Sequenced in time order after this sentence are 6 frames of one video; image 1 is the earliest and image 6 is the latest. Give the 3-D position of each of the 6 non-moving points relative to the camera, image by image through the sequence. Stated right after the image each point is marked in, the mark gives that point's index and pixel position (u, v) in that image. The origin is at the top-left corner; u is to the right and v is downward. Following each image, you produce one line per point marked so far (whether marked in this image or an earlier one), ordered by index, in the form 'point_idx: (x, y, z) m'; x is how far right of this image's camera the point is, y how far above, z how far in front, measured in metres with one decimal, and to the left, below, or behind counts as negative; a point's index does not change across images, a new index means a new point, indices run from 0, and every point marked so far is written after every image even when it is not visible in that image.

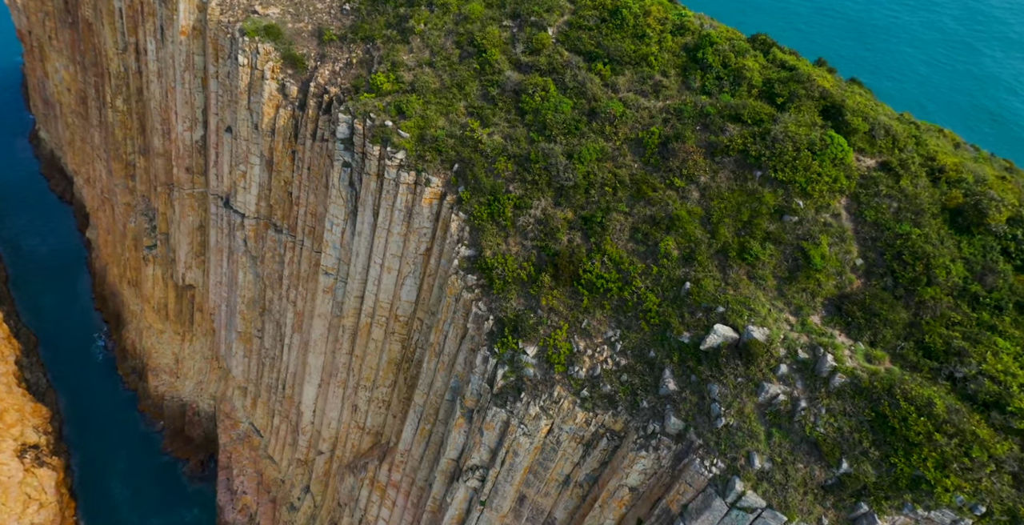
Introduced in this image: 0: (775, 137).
0: (+7.6, +3.6, +19.3) m
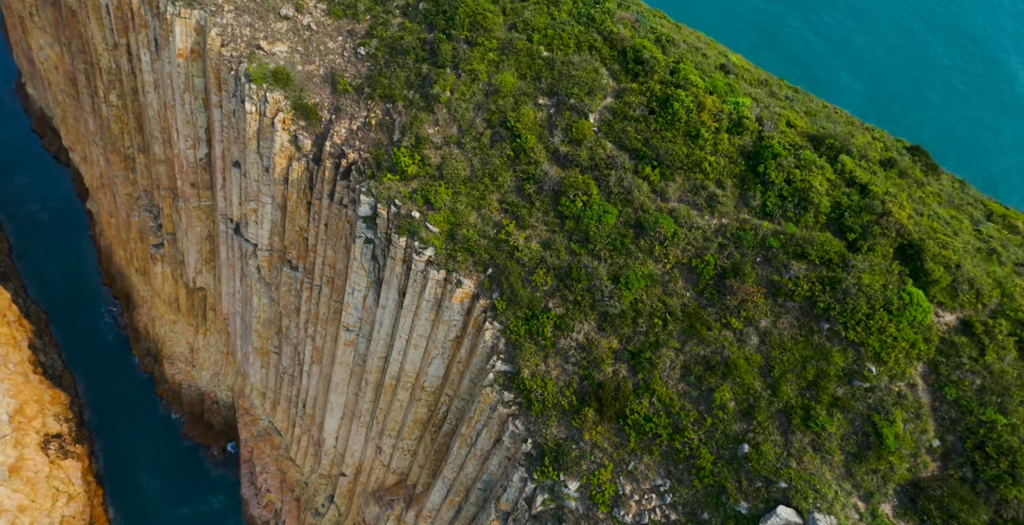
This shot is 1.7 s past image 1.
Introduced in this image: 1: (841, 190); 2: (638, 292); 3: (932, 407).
0: (+8.9, -0.7, +17.7) m
1: (+9.6, +2.1, +19.4) m
2: (+3.8, -0.9, +19.9) m
3: (+10.5, -3.6, +16.7) m
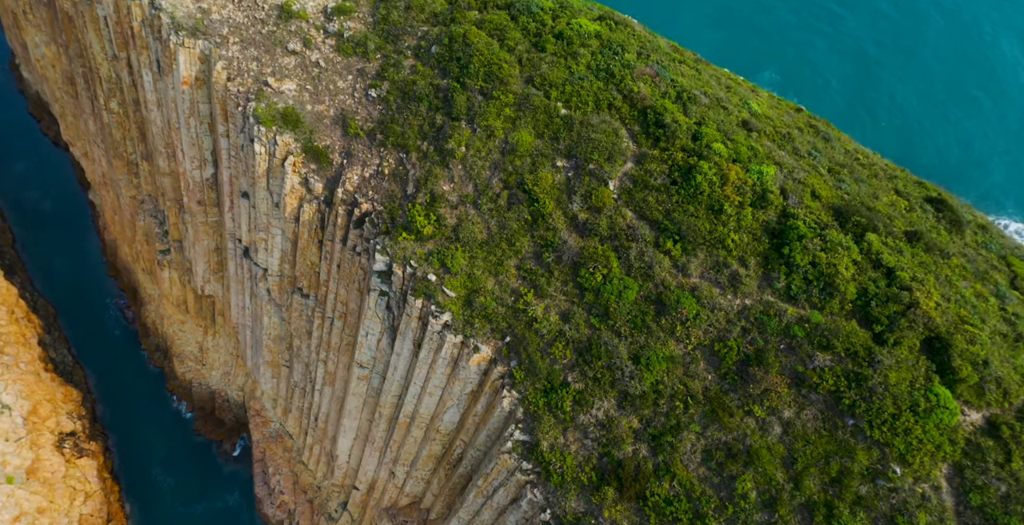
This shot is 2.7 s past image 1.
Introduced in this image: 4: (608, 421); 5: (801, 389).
0: (+9.5, -3.2, +17.5) m
1: (+10.2, -0.3, +19.0) m
2: (+4.4, -3.3, +19.8) m
3: (+11.1, -6.2, +16.7) m
4: (+2.9, -4.8, +20.2) m
5: (+7.9, -3.4, +18.3) m
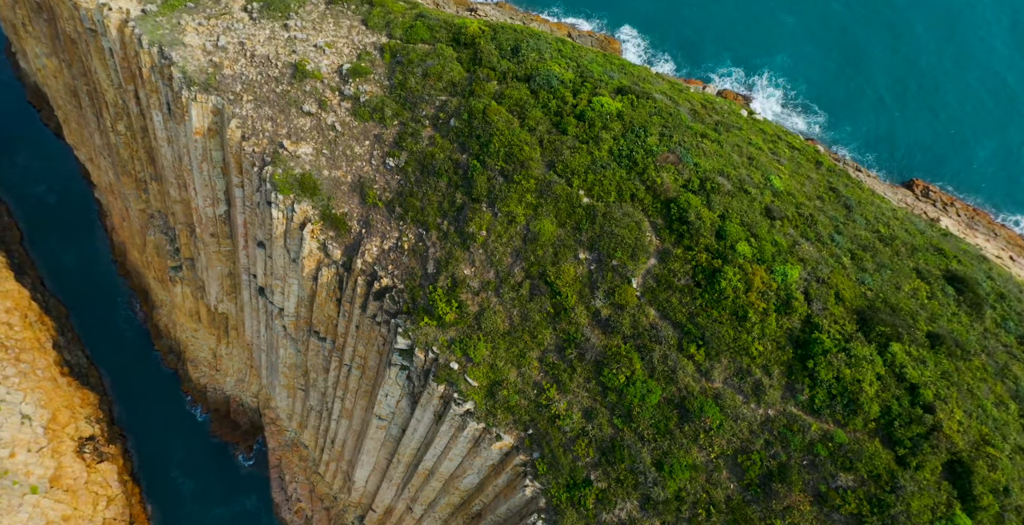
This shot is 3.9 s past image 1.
0: (+10.2, -6.6, +17.8) m
1: (+10.9, -3.7, +19.2) m
2: (+5.1, -6.5, +20.1) m
3: (+11.9, -9.6, +17.2) m
4: (+3.7, -8.1, +20.7) m
5: (+8.7, -6.8, +18.7) m
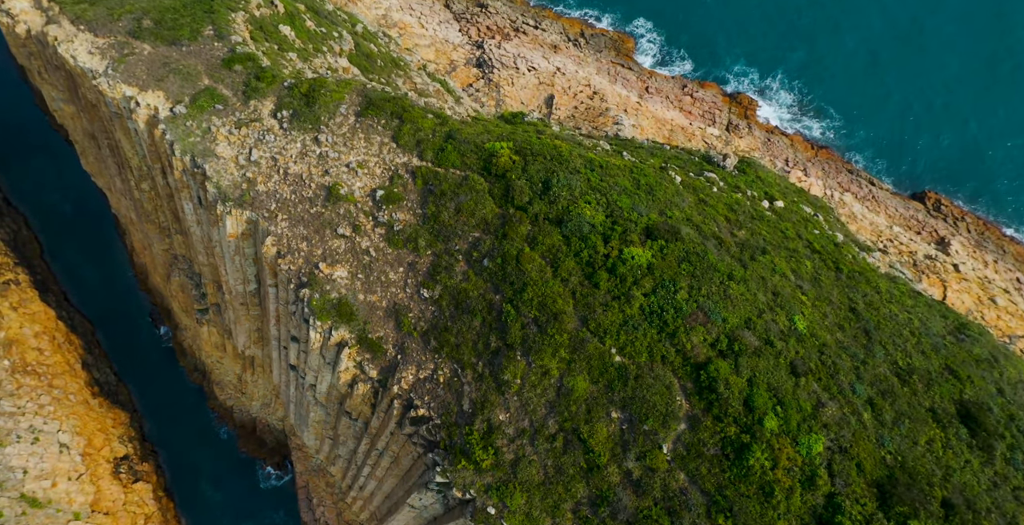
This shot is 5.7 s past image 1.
0: (+11.5, -12.6, +19.5) m
1: (+12.2, -9.5, +20.6) m
2: (+6.4, -12.4, +21.8) m
3: (+13.2, -15.6, +19.0) m
4: (+5.0, -13.9, +22.4) m
5: (+10.0, -12.7, +20.3) m
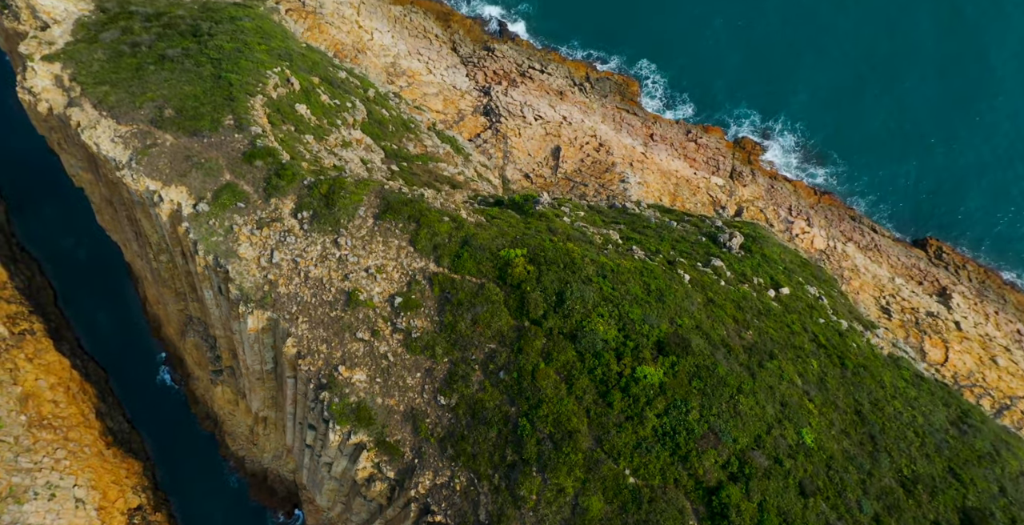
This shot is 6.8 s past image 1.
0: (+12.1, -17.1, +20.0) m
1: (+12.8, -14.1, +21.2) m
2: (+7.1, -16.9, +22.4) m
3: (+13.8, -20.1, +19.6) m
4: (+5.7, -18.4, +23.0) m
5: (+10.6, -17.2, +20.9) m
